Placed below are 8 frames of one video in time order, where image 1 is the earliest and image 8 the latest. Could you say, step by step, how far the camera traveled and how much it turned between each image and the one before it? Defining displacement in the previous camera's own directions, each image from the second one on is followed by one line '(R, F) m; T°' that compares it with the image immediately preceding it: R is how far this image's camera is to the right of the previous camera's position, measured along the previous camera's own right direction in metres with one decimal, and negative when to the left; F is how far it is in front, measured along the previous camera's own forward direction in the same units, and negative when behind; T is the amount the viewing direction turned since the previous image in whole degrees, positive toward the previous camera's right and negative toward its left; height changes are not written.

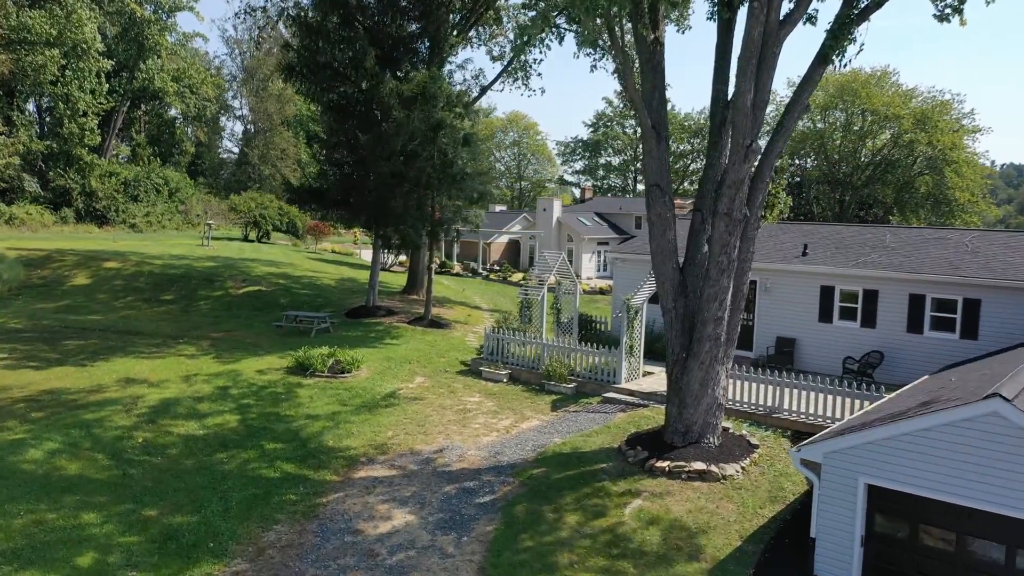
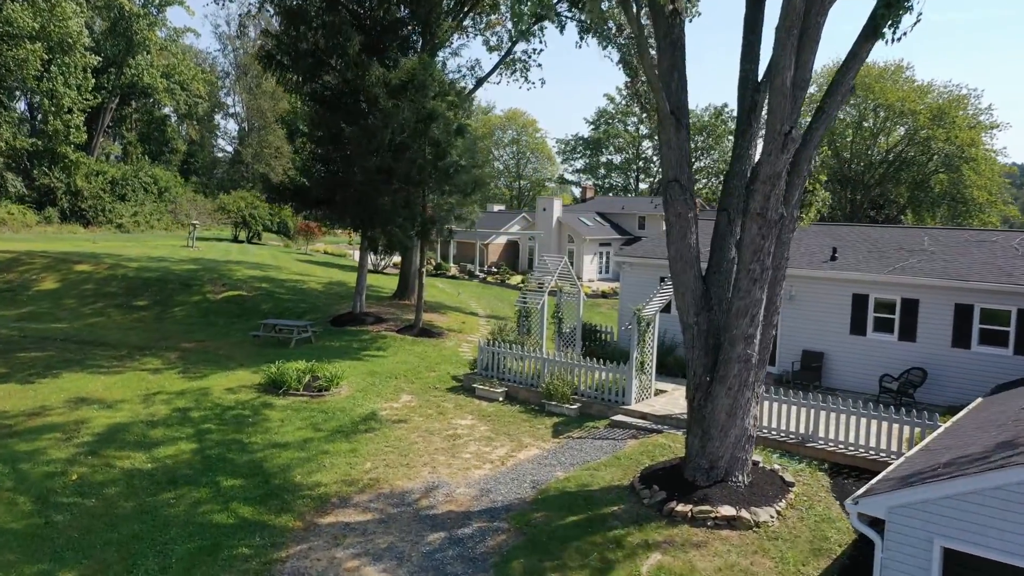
(0.0, +1.7) m; 0°
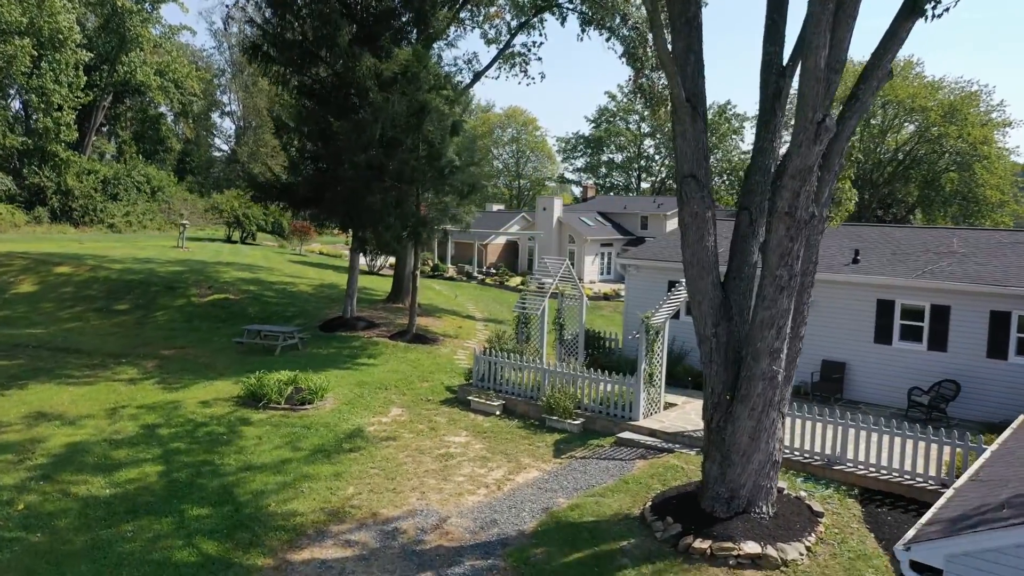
(0.0, +1.1) m; 0°
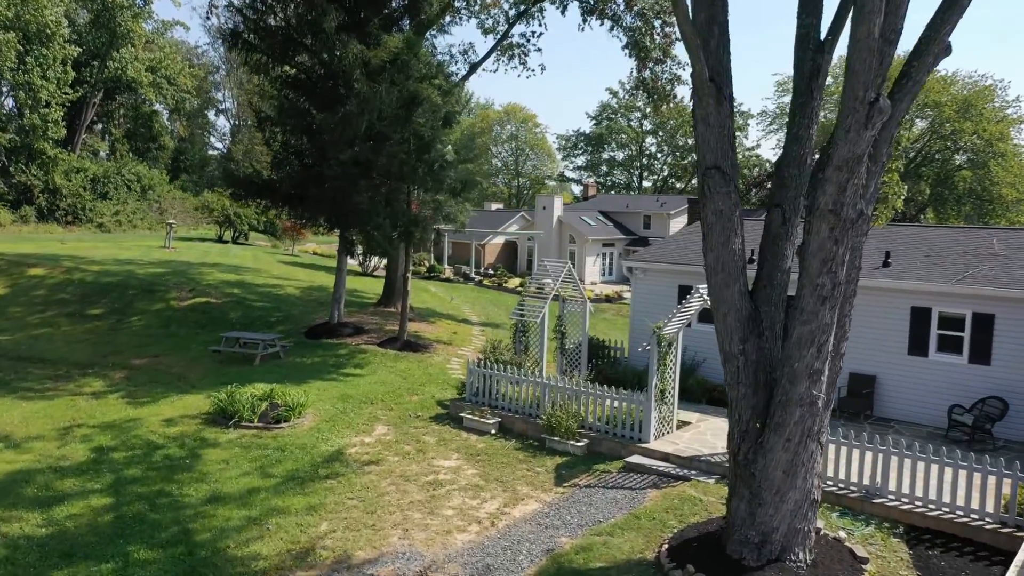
(0.0, +1.3) m; 0°
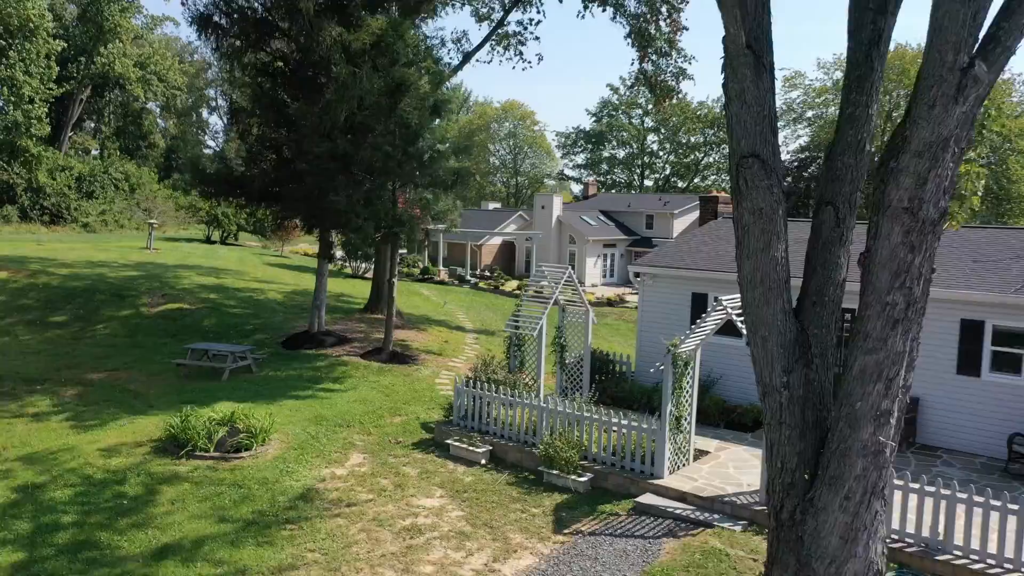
(+0.1, +1.6) m; 0°
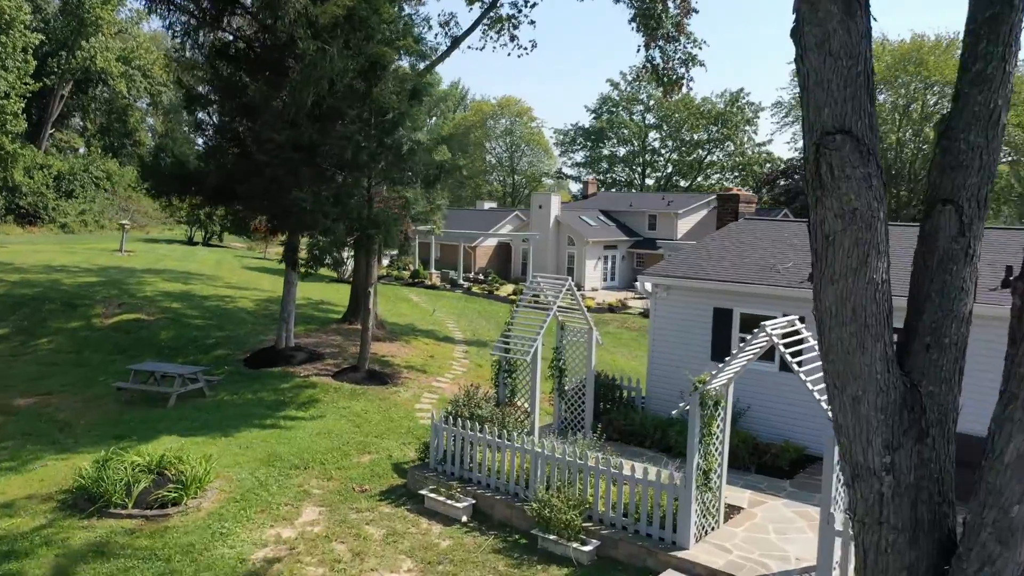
(+0.1, +2.1) m; 0°
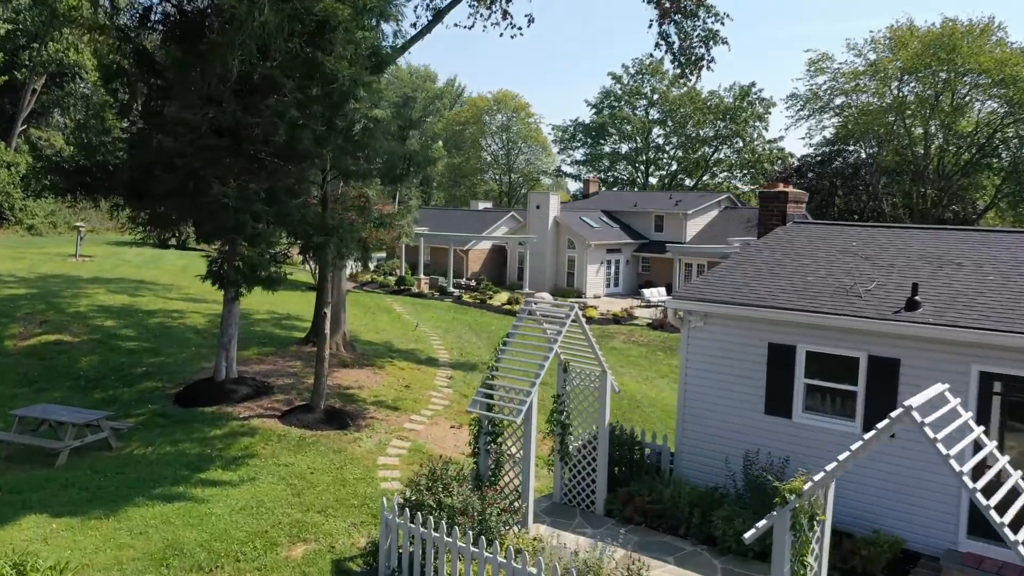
(+0.1, +3.0) m; 0°
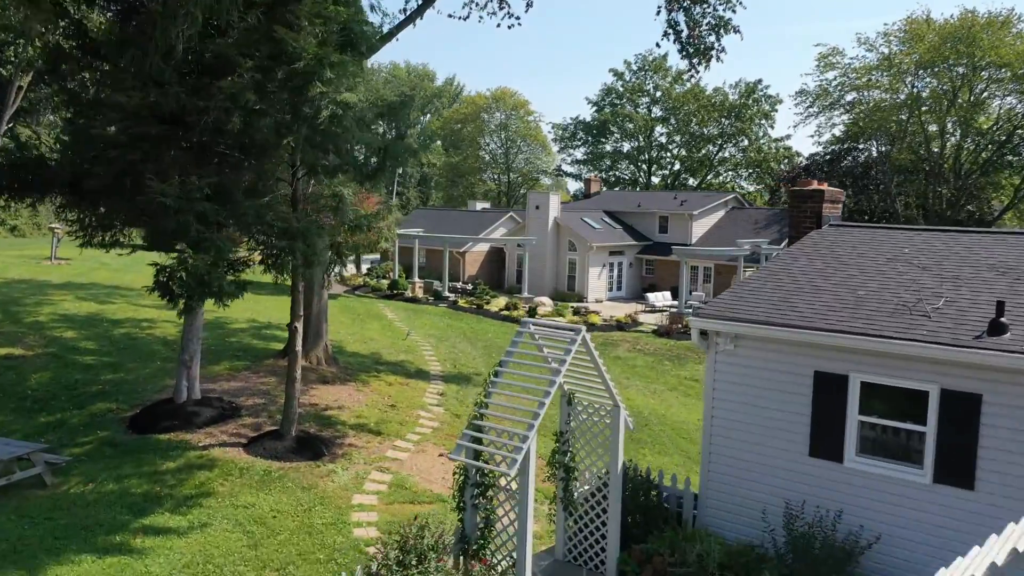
(0.0, +1.5) m; 0°
